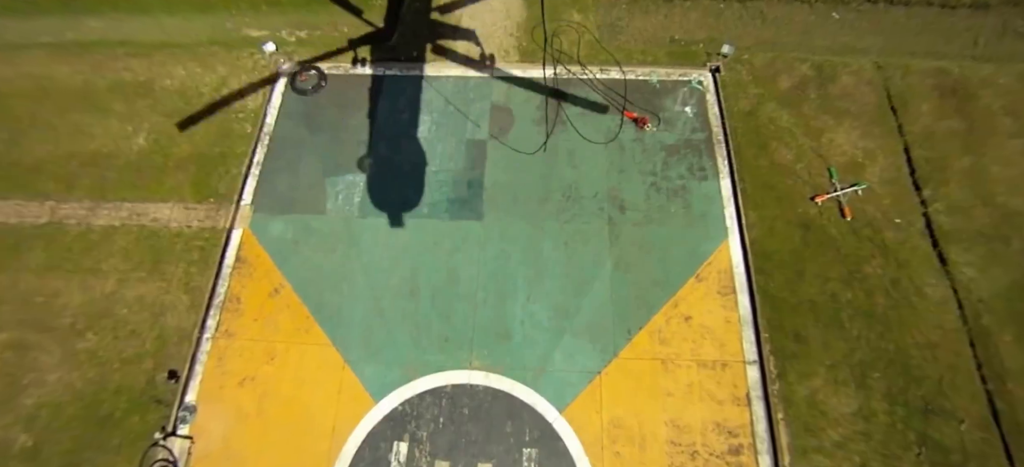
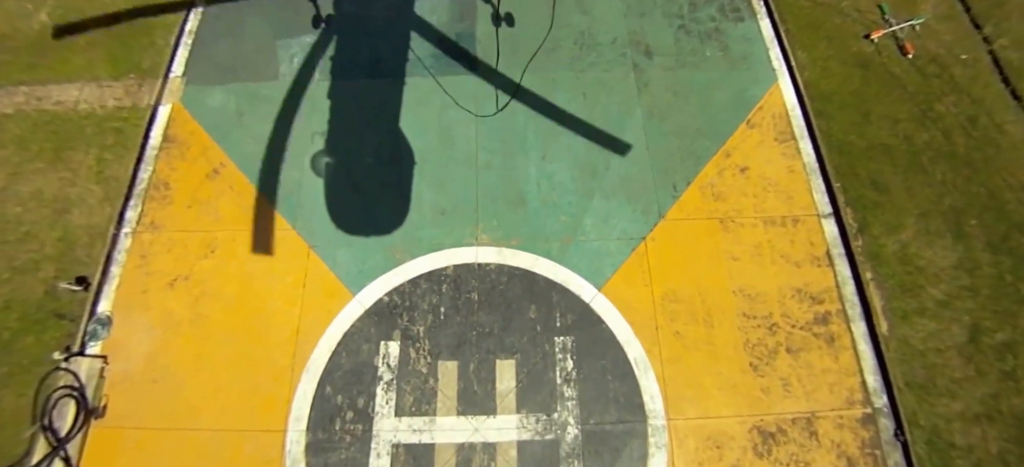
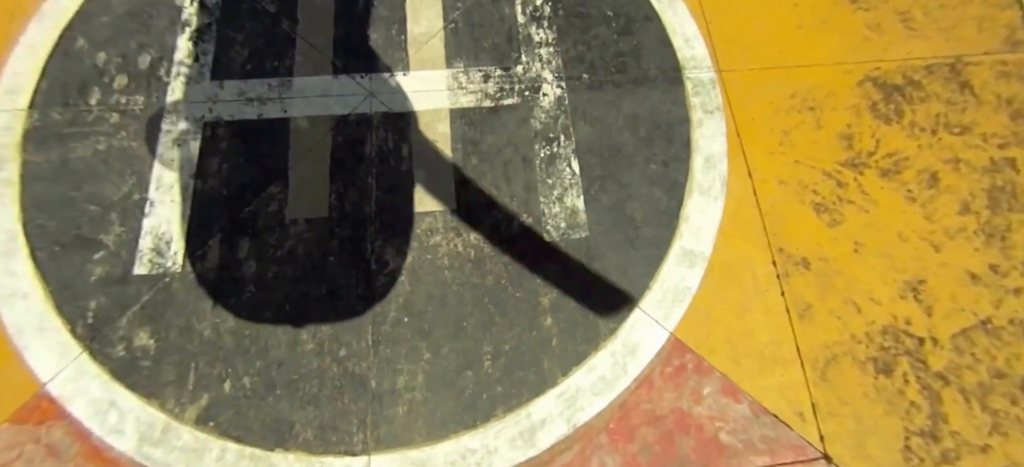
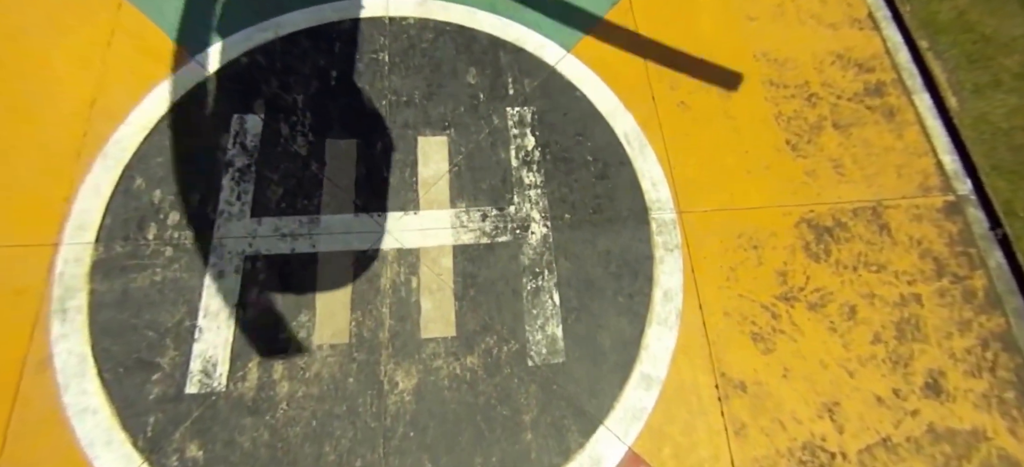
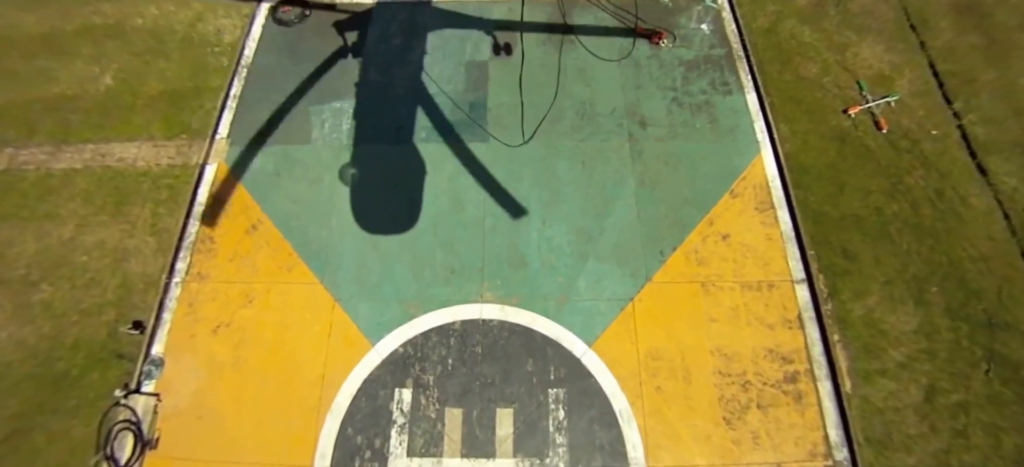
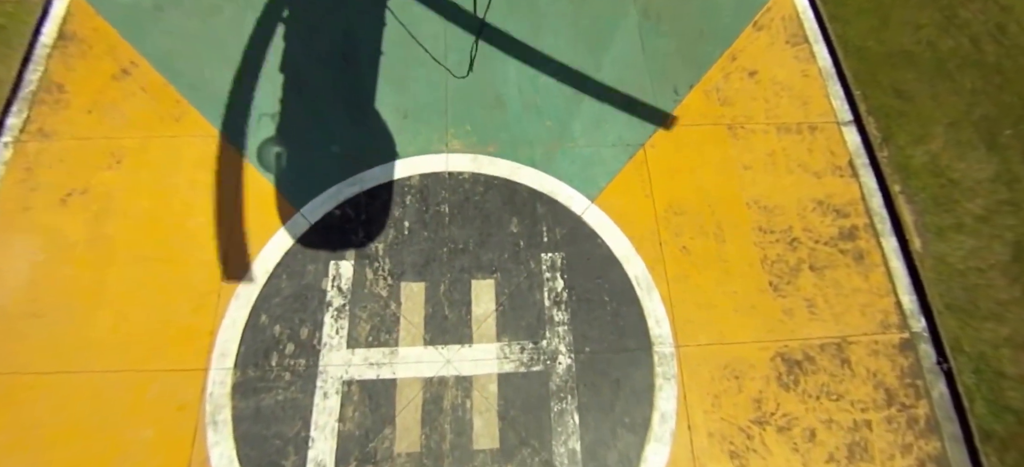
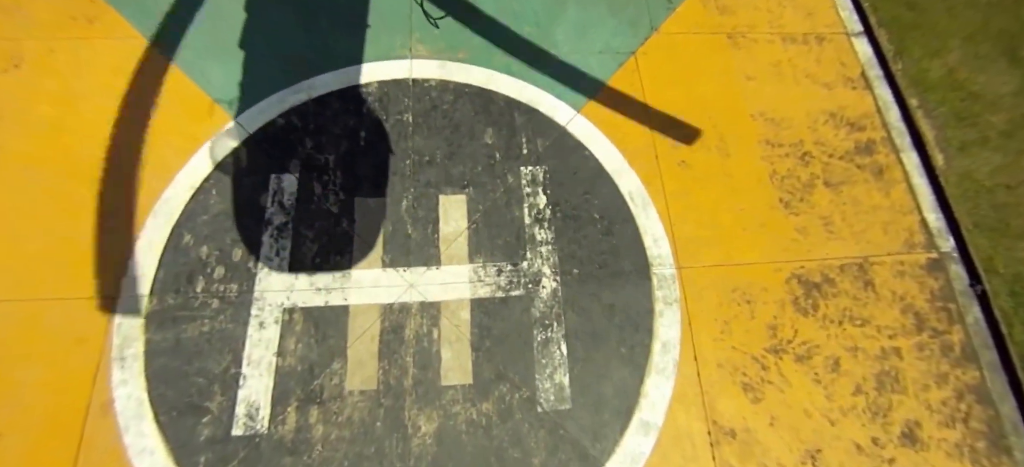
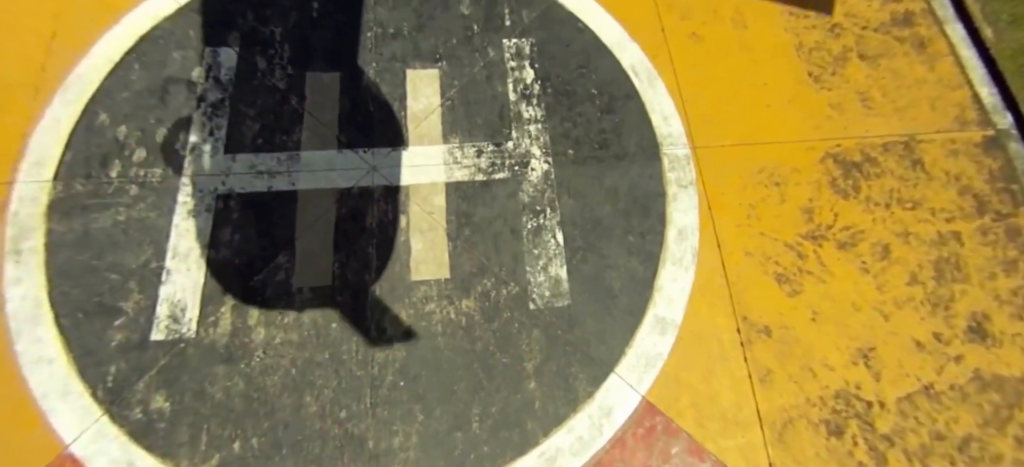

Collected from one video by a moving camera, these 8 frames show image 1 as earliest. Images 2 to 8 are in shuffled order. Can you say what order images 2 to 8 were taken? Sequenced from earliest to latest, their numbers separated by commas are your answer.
5, 2, 6, 7, 4, 8, 3
